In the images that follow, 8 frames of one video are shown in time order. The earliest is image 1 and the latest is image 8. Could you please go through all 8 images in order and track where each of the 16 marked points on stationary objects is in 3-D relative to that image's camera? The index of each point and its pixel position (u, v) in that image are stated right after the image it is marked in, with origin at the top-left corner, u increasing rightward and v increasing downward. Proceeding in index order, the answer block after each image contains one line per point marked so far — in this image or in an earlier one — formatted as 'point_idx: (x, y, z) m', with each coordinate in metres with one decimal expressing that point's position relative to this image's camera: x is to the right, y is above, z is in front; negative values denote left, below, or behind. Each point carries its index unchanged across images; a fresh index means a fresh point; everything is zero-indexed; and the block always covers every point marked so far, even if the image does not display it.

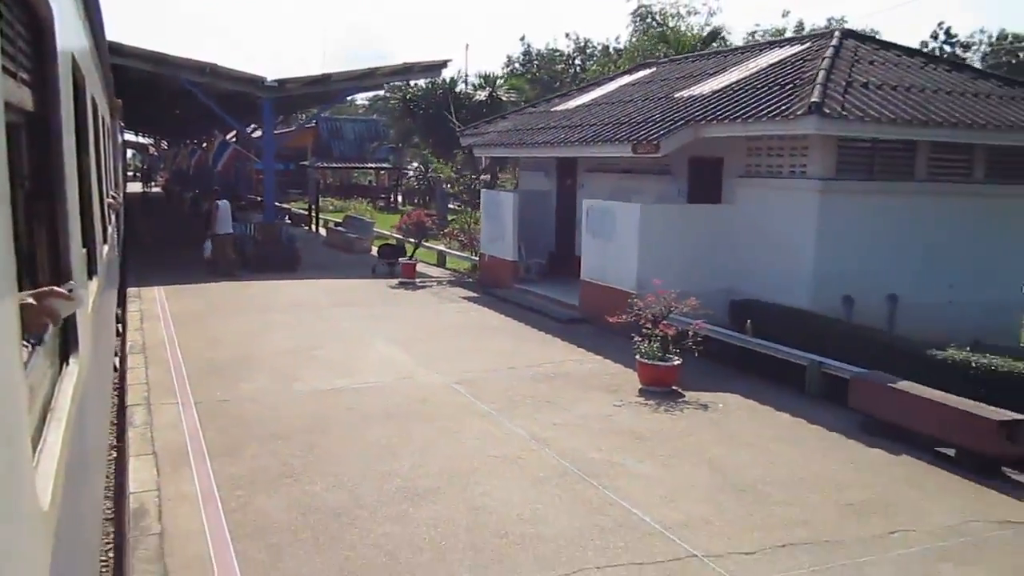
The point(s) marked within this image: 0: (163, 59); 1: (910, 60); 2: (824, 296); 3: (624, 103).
0: (-6.9, +4.5, +17.2) m
1: (+5.3, +3.1, +11.7) m
2: (+3.7, -0.1, +10.4) m
3: (+1.8, +3.0, +14.0) m
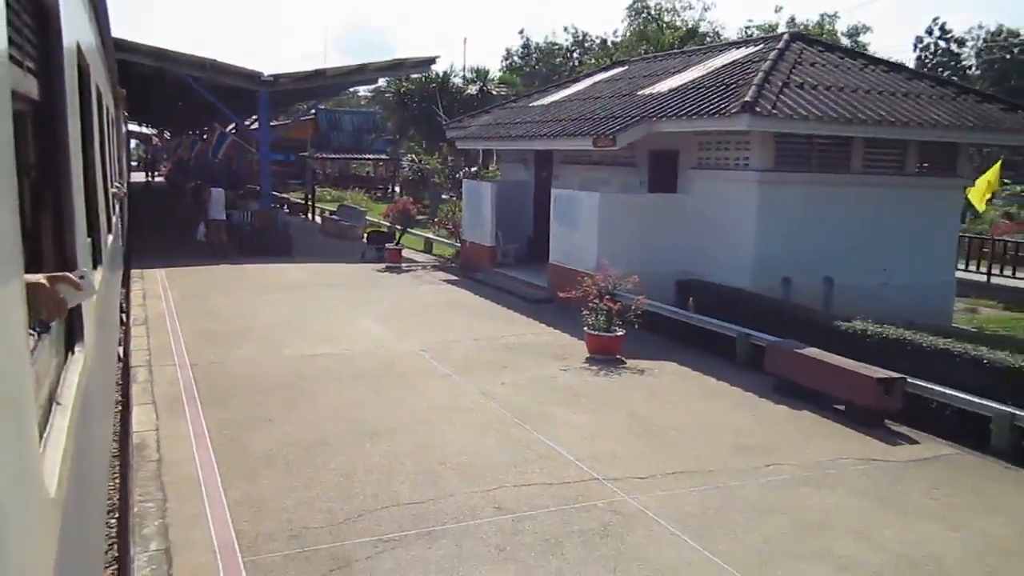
0: (-7.3, +4.9, +18.3) m
1: (+4.9, +3.3, +12.7) m
2: (+3.3, +0.1, +11.5) m
3: (+1.4, +3.3, +15.0) m
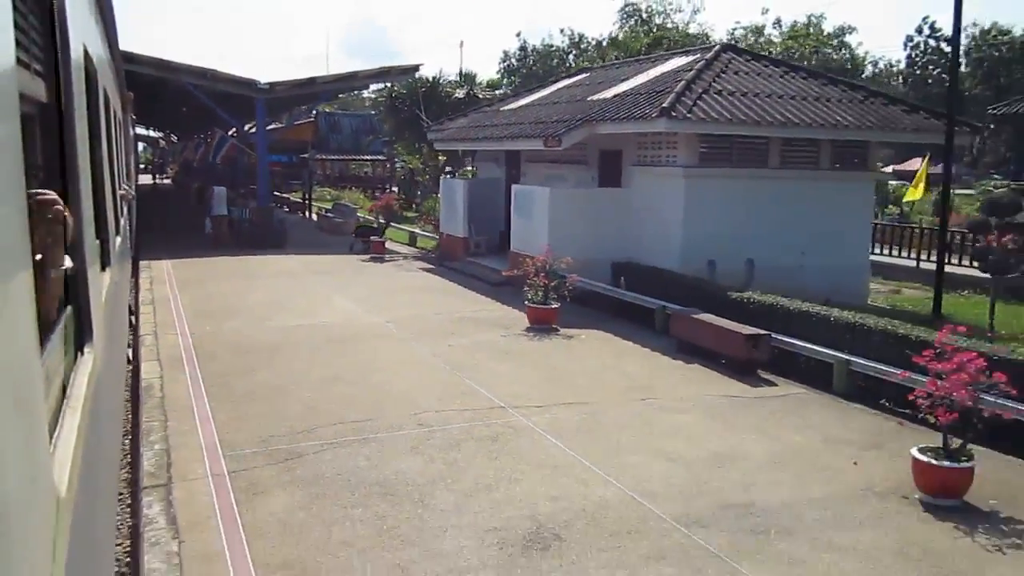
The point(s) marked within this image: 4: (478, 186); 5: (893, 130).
0: (-7.9, +5.1, +20.0) m
1: (+4.3, +3.6, +14.4) m
2: (+2.7, +0.4, +13.1) m
3: (+0.8, +3.5, +16.7) m
4: (-0.7, +2.1, +17.6) m
5: (+5.7, +2.4, +13.1) m
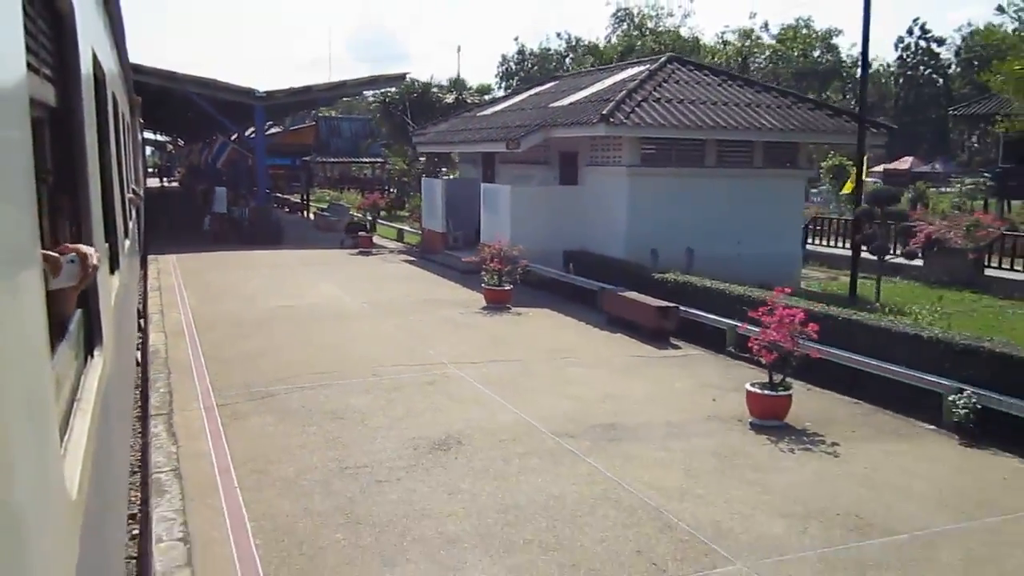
0: (-8.4, +5.3, +21.8) m
1: (+3.7, +3.8, +16.0) m
2: (+2.1, +0.7, +14.8) m
3: (+0.2, +3.8, +18.4) m
4: (-1.3, +2.3, +19.4) m
5: (+5.1, +2.6, +14.8) m
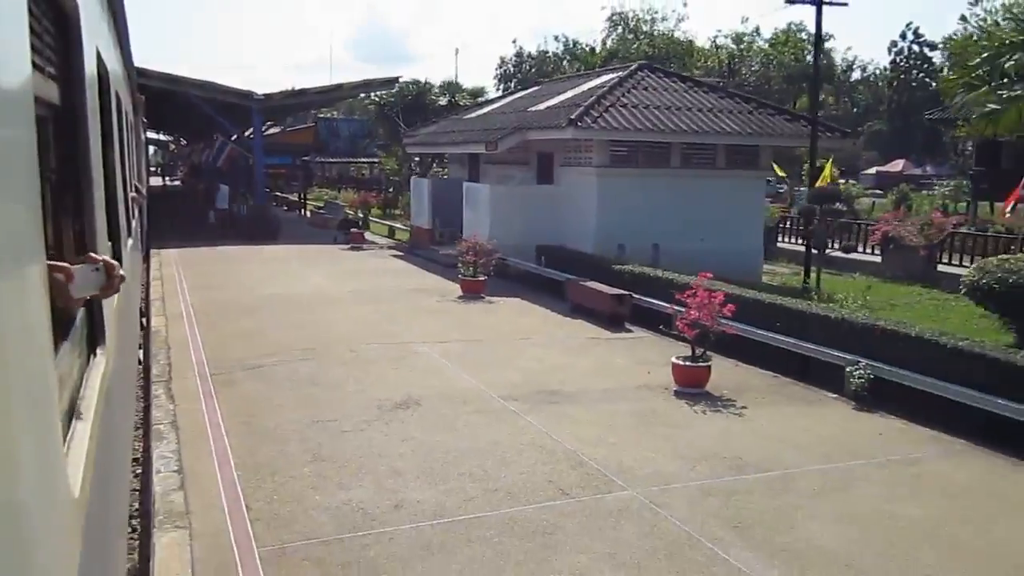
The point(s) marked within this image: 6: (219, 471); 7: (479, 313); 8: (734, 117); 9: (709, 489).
0: (-8.8, +5.5, +22.9) m
1: (+3.3, +4.0, +17.1) m
2: (+1.7, +0.8, +15.9) m
3: (-0.2, +3.9, +19.5) m
4: (-1.7, +2.4, +20.4) m
5: (+4.7, +2.8, +15.9) m
6: (-2.1, -1.3, +6.2) m
7: (-0.5, -0.4, +12.7) m
8: (+4.1, +3.2, +16.2) m
9: (+1.3, -1.4, +5.9) m
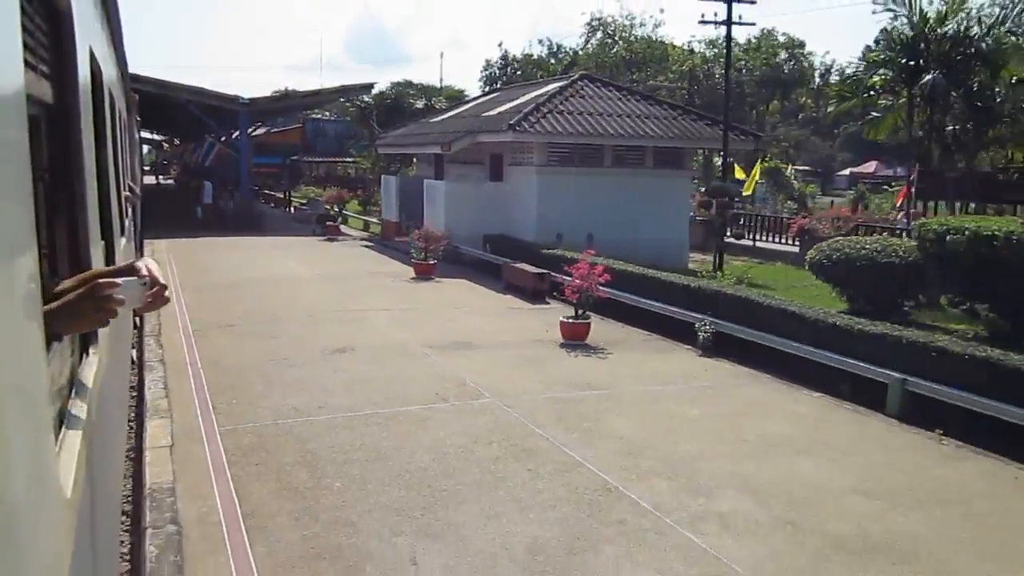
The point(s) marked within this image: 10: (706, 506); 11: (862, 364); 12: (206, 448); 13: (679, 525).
0: (-9.9, +5.8, +25.0) m
1: (+2.3, +4.3, +19.3) m
2: (+0.7, +1.1, +18.1) m
3: (-1.2, +4.2, +21.7) m
4: (-2.7, +2.8, +22.6) m
5: (+3.7, +3.1, +18.1) m
6: (-3.0, -1.0, +8.4) m
7: (-1.5, 0.0, +14.8) m
8: (+3.1, +3.5, +18.4) m
9: (+0.4, -1.0, +8.1) m
10: (+1.2, -1.4, +5.6) m
11: (+3.3, -0.7, +8.3) m
12: (-2.3, -1.2, +6.7) m
13: (+1.0, -1.4, +5.3) m
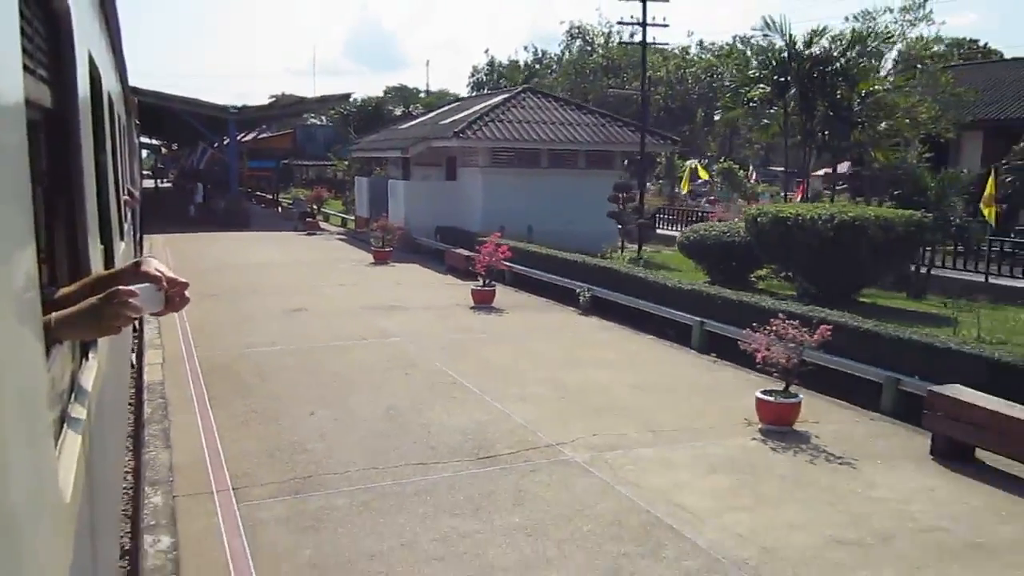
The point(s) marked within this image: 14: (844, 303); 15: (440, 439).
0: (-11.1, +6.1, +27.9) m
1: (+1.0, +4.7, +22.2) m
2: (-0.6, +1.5, +20.9) m
3: (-2.5, +4.6, +24.5) m
4: (-3.9, +3.1, +25.4) m
5: (+2.5, +3.5, +20.9) m
6: (-4.3, -0.6, +11.2) m
7: (-2.7, +0.3, +17.7) m
8: (+1.9, +3.9, +21.3) m
9: (-0.8, -0.6, +10.9) m
10: (0.0, -1.0, +8.5) m
11: (+2.1, -0.3, +11.1) m
12: (-3.6, -0.8, +9.5) m
13: (-0.2, -1.0, +8.1) m
14: (+4.7, -0.2, +12.4) m
15: (-0.6, -1.2, +6.9) m
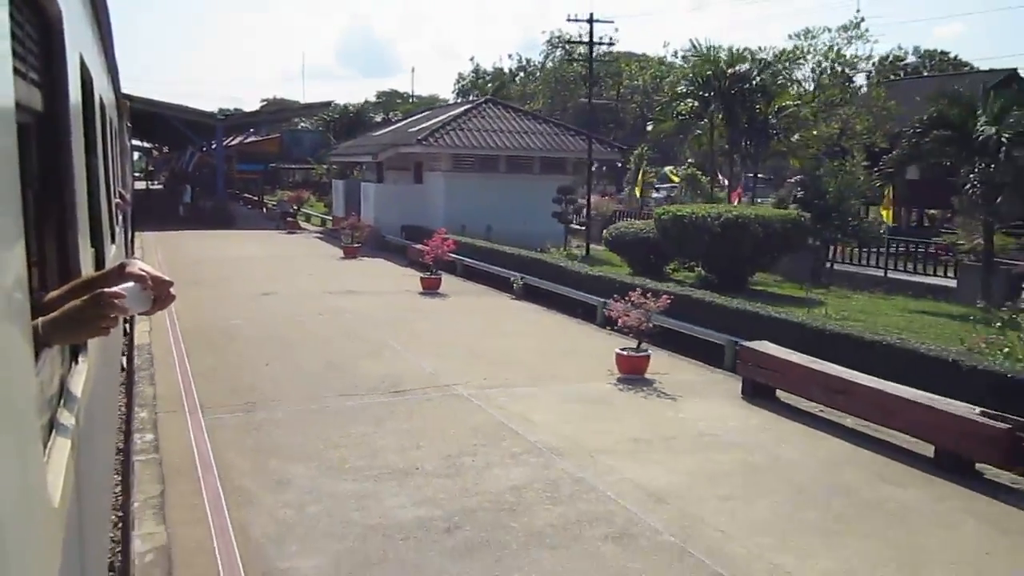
0: (-12.2, +6.3, +29.8) m
1: (0.0, +4.8, +24.2) m
2: (-1.6, +1.7, +23.0) m
3: (-3.6, +4.7, +26.5) m
4: (-5.0, +3.3, +27.5) m
5: (+1.4, +3.6, +23.0) m
6: (-5.2, -0.4, +13.2) m
7: (-3.7, +0.5, +19.7) m
8: (+0.8, +4.0, +23.4) m
9: (-1.8, -0.4, +12.9) m
10: (-0.9, -0.8, +10.5) m
11: (+1.1, -0.1, +13.1) m
12: (-4.5, -0.6, +11.5) m
13: (-1.2, -0.8, +10.1) m
14: (+3.7, 0.0, +14.5) m
15: (-1.5, -0.9, +8.9) m
